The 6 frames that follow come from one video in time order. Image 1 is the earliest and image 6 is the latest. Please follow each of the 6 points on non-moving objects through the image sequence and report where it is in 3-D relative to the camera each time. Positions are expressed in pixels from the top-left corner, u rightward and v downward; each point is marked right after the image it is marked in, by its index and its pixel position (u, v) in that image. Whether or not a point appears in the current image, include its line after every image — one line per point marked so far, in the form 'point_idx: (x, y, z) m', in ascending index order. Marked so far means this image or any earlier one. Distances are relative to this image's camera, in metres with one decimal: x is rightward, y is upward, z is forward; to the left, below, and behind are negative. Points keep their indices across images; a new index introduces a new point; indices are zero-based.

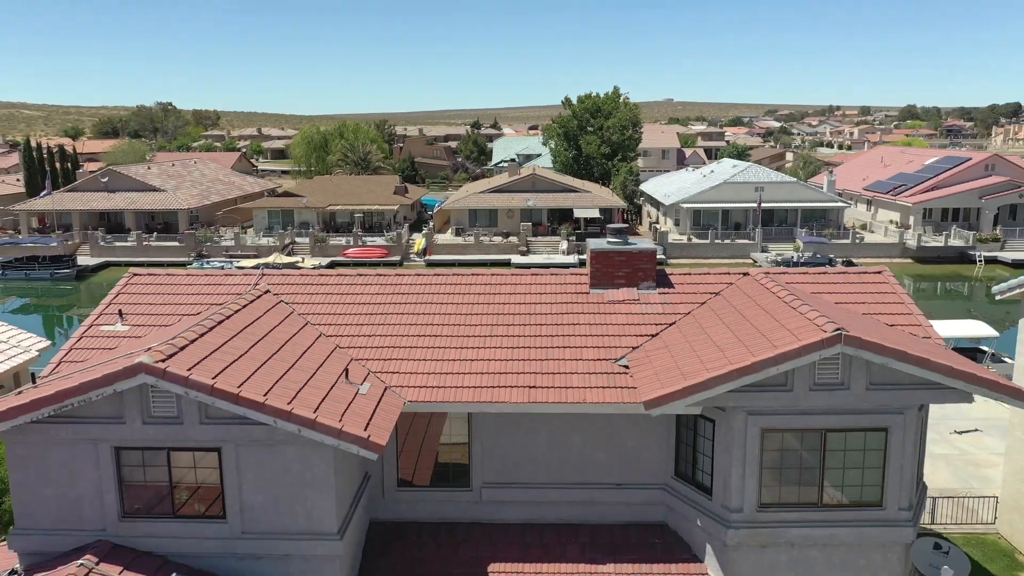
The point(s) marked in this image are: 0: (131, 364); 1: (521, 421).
0: (-5.3, -1.1, +9.1) m
1: (+0.2, -2.3, +11.3) m
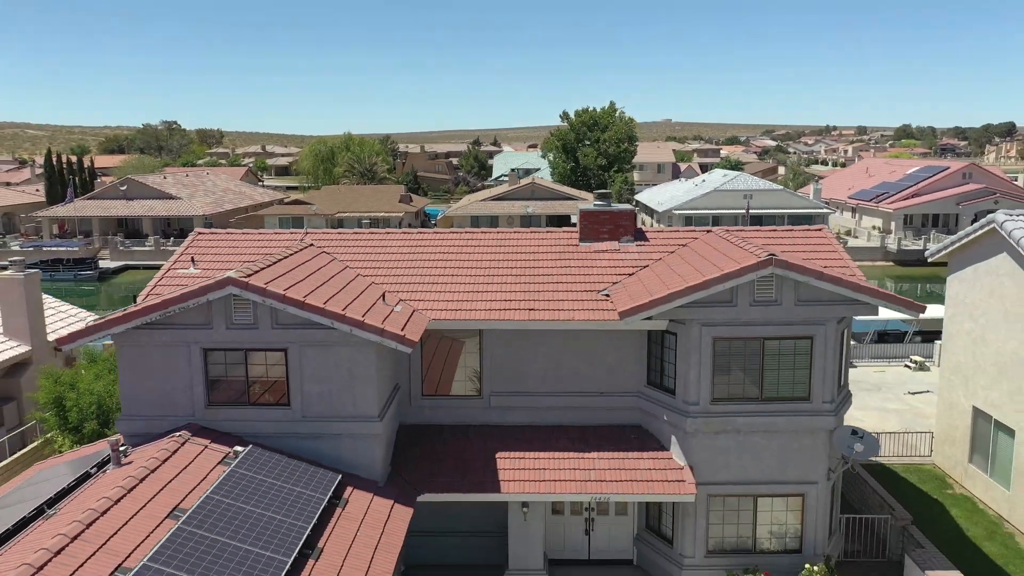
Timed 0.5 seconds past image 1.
0: (-5.3, +0.2, +11.9) m
1: (+0.2, -1.1, +14.0) m
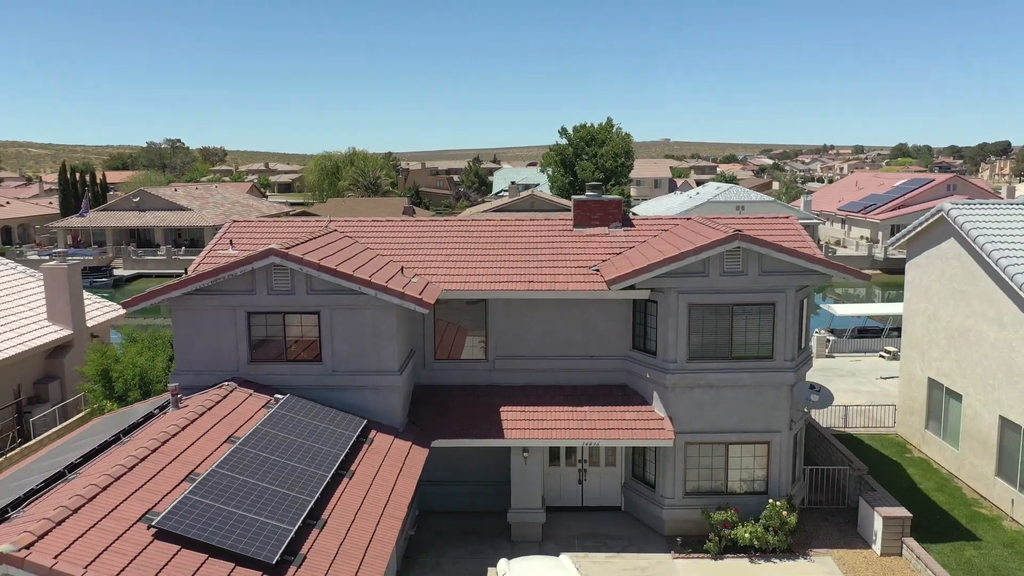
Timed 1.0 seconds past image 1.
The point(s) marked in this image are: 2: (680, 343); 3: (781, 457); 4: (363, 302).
0: (-5.2, +0.8, +13.9) m
1: (+0.3, -0.5, +16.0) m
2: (+3.8, -1.2, +14.9) m
3: (+6.2, -3.9, +15.1) m
4: (-3.2, -0.3, +14.3) m
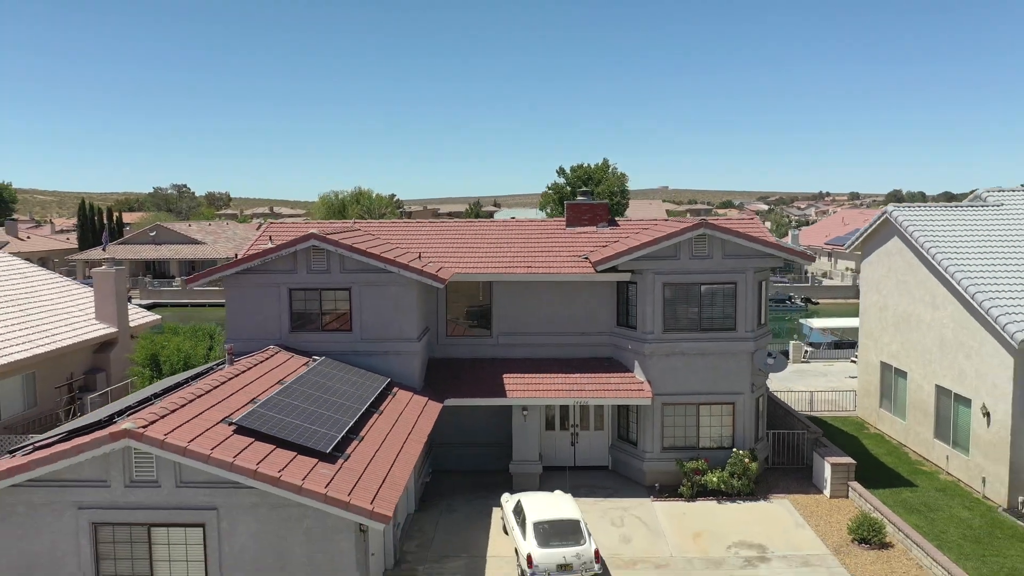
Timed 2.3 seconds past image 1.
0: (-5.2, +1.4, +16.6) m
1: (+0.3, -0.1, +18.7) m
2: (+3.8, -0.8, +17.5) m
3: (+6.2, -3.4, +17.6) m
4: (-3.2, +0.2, +17.0) m
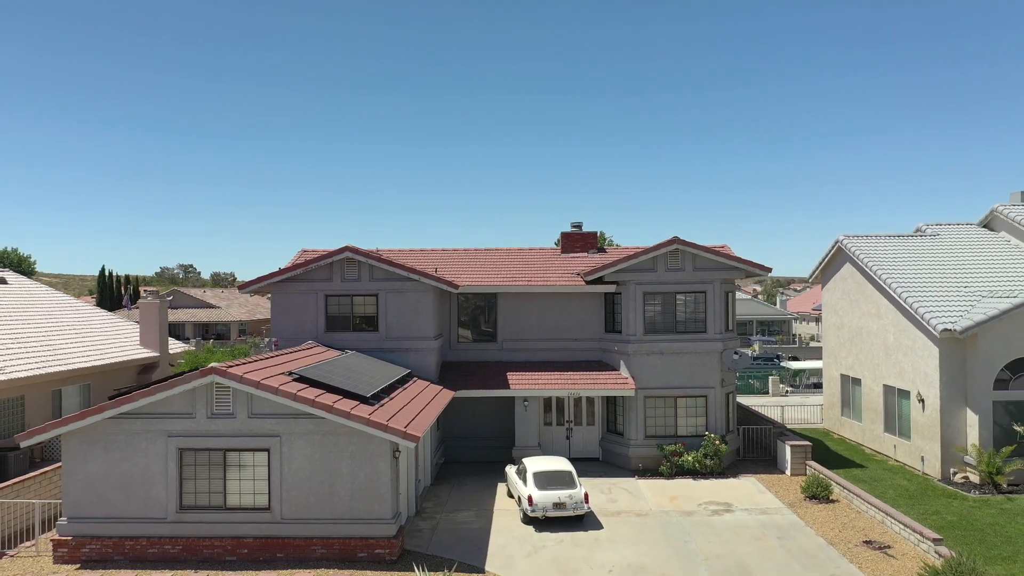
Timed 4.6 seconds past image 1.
0: (-5.1, +1.2, +20.0) m
1: (+0.4, -0.5, +21.8) m
2: (+3.9, -1.0, +20.6) m
3: (+6.3, -3.7, +20.3) m
4: (-3.1, 0.0, +20.2) m
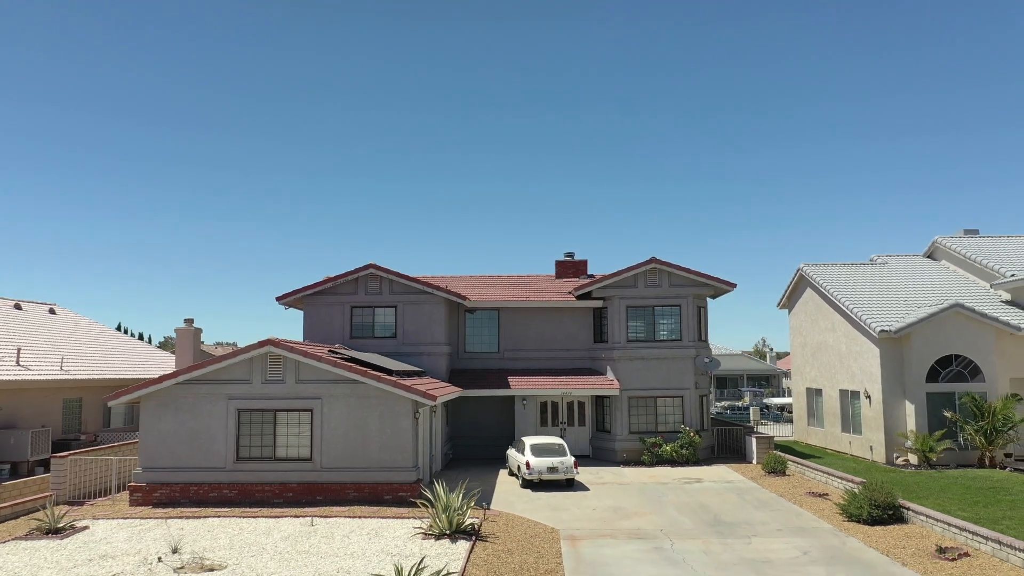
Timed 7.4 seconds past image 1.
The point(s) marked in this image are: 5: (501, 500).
0: (-5.1, +0.8, +23.3) m
1: (+0.4, -1.2, +25.0) m
2: (+3.9, -1.6, +23.7) m
3: (+6.3, -4.1, +23.1) m
4: (-3.1, -0.4, +23.4) m
5: (-0.3, -5.4, +16.8) m
